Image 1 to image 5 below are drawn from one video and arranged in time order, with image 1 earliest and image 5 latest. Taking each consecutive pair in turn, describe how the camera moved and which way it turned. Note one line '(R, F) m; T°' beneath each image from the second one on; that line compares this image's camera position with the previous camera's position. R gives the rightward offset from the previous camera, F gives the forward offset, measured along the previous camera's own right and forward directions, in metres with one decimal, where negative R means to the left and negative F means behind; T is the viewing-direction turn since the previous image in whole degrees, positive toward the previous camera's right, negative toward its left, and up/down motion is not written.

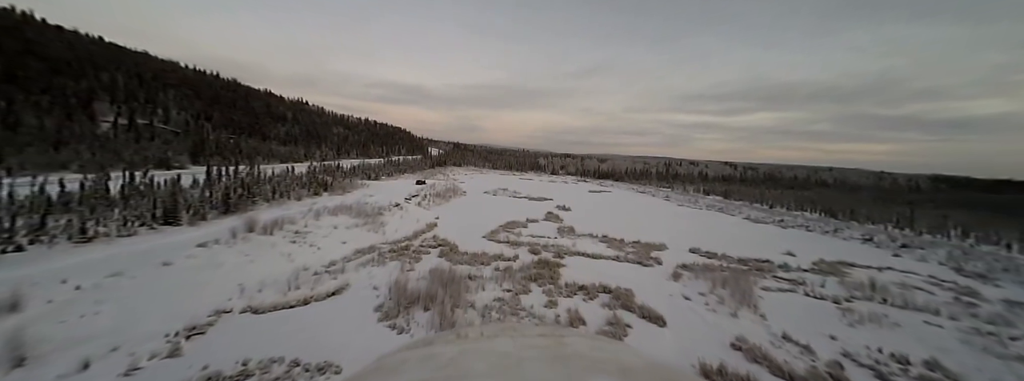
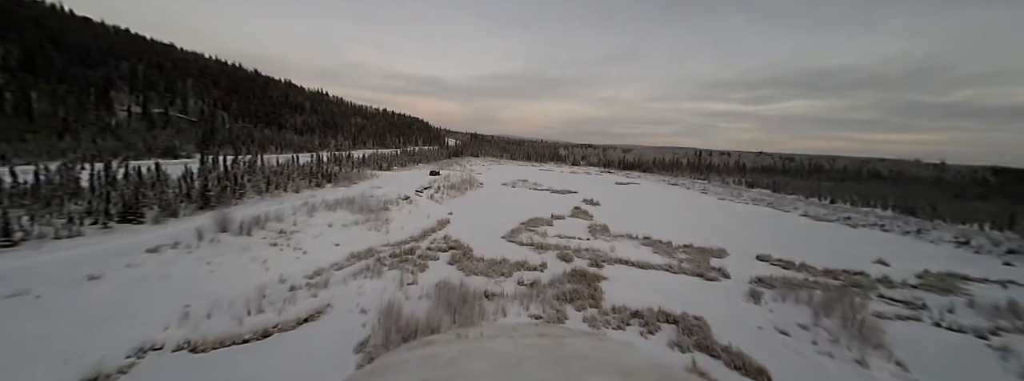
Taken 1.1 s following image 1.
(-0.3, +2.2) m; -3°
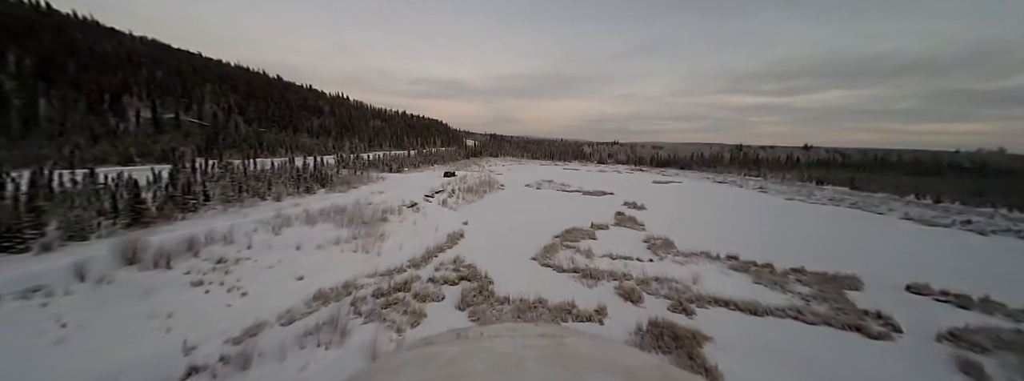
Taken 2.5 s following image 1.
(-0.4, +3.1) m; -4°
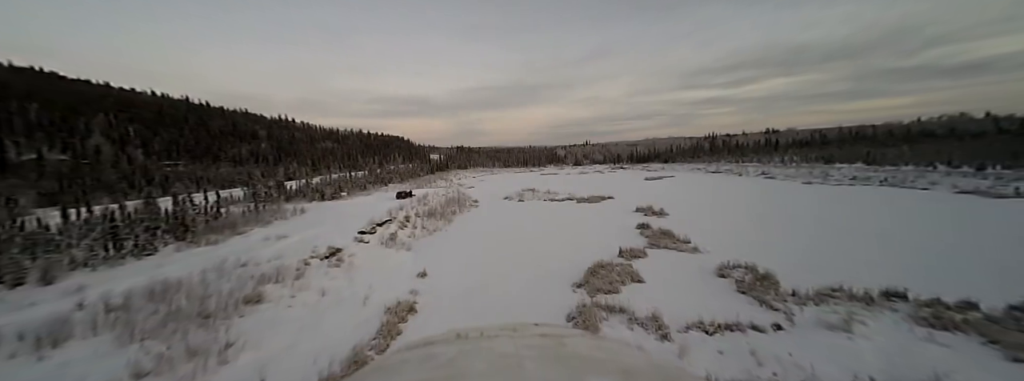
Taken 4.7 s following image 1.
(-0.1, +4.5) m; +5°
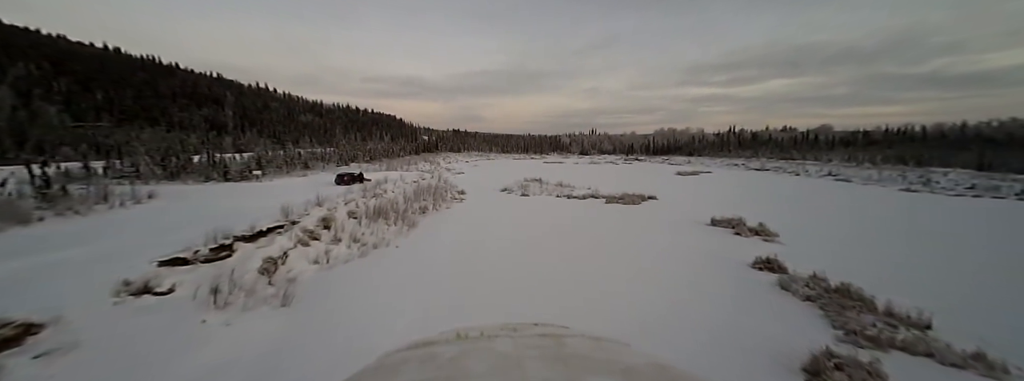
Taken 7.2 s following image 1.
(-0.2, +5.0) m; +1°
